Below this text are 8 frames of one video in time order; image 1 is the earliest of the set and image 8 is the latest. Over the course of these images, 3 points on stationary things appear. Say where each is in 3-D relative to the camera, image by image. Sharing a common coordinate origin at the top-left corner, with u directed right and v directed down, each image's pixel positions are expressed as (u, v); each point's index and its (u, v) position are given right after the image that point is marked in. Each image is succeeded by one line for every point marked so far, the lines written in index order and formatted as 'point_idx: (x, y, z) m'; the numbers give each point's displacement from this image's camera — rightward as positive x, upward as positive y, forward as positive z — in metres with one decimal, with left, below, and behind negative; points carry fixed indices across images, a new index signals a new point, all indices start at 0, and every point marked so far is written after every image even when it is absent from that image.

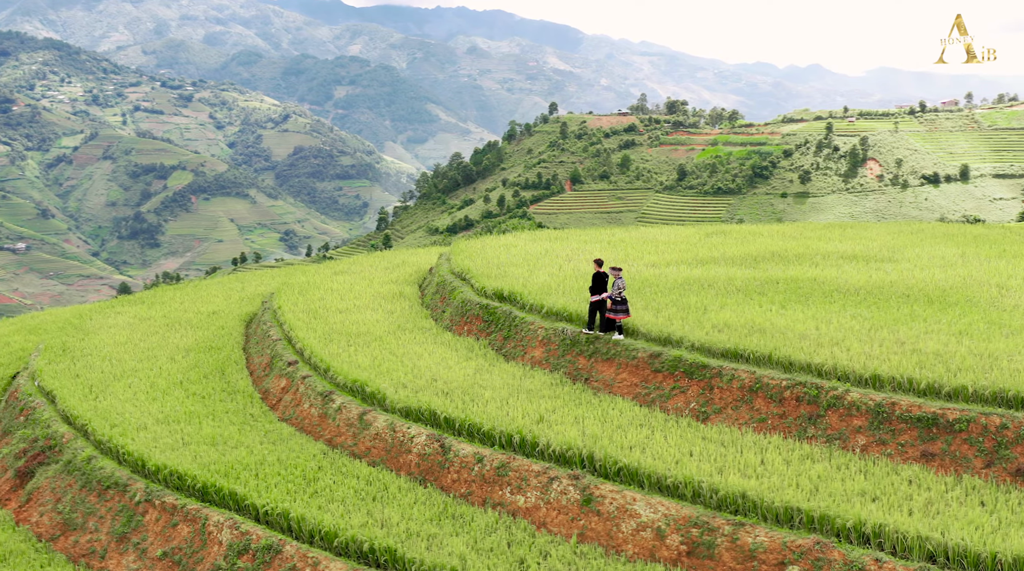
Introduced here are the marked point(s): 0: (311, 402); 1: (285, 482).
0: (-4.0, -2.3, +19.3) m
1: (-3.6, -3.1, +15.5) m
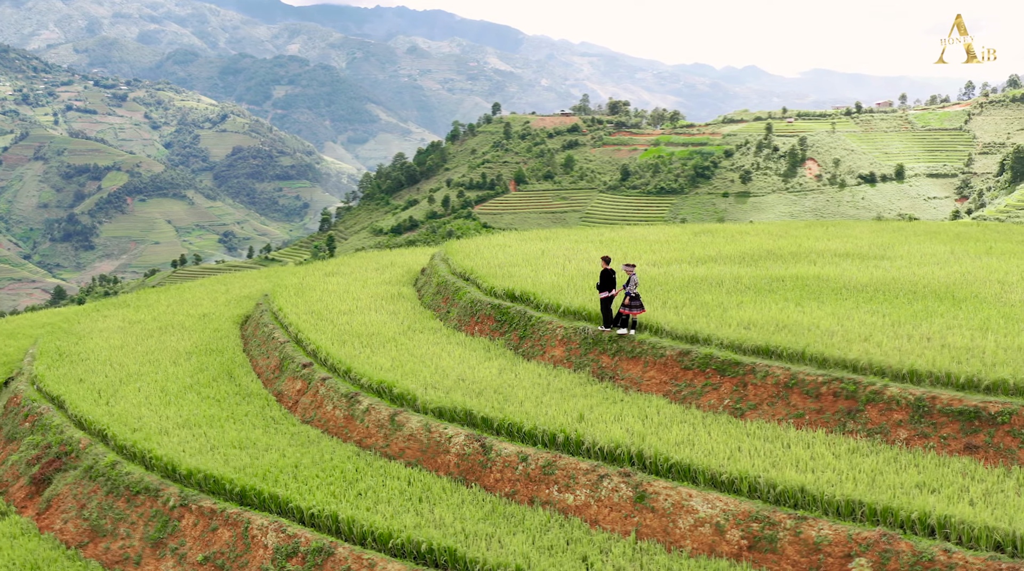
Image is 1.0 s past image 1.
0: (-3.5, -2.3, +19.1) m
1: (-3.0, -3.1, +15.4) m
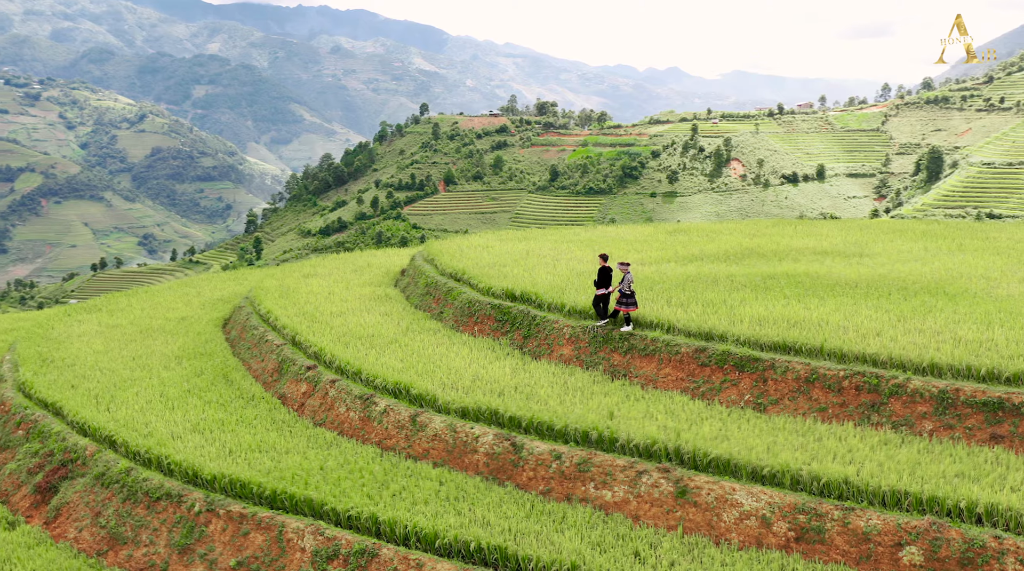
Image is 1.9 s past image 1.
0: (-3.2, -2.3, +19.0) m
1: (-2.4, -3.1, +15.2) m
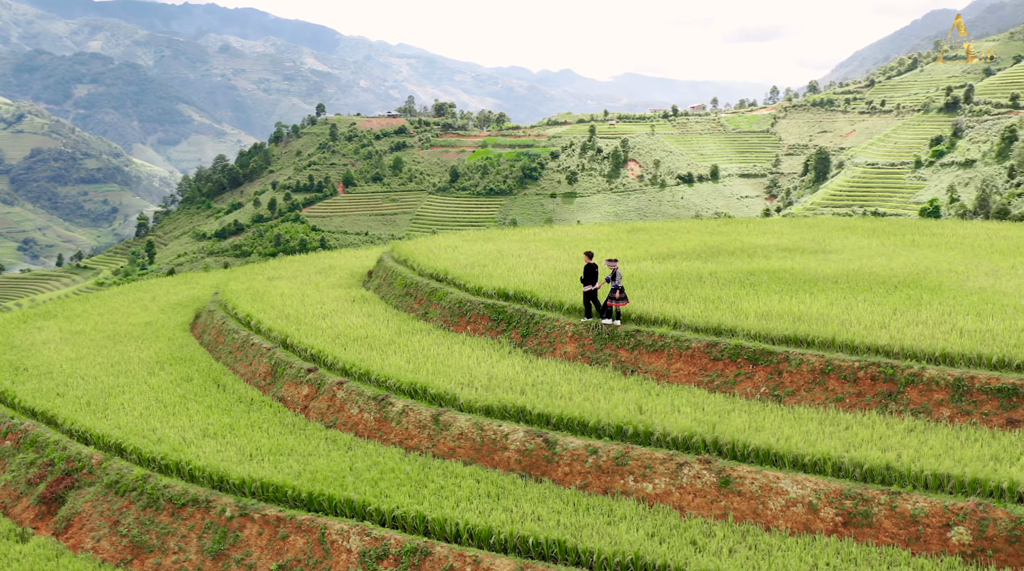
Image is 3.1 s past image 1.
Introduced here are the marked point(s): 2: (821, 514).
0: (-2.9, -2.3, +18.8) m
1: (-1.9, -3.1, +15.2) m
2: (+4.2, -3.1, +13.3) m
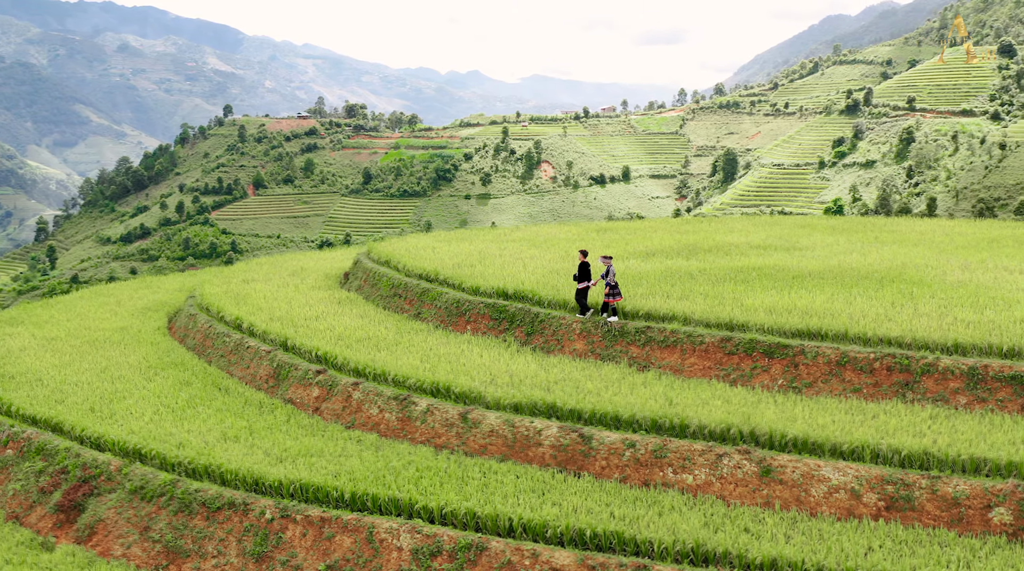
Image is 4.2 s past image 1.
0: (-2.5, -2.4, +18.9) m
1: (-1.2, -3.1, +15.3) m
2: (+5.0, -3.0, +13.8) m
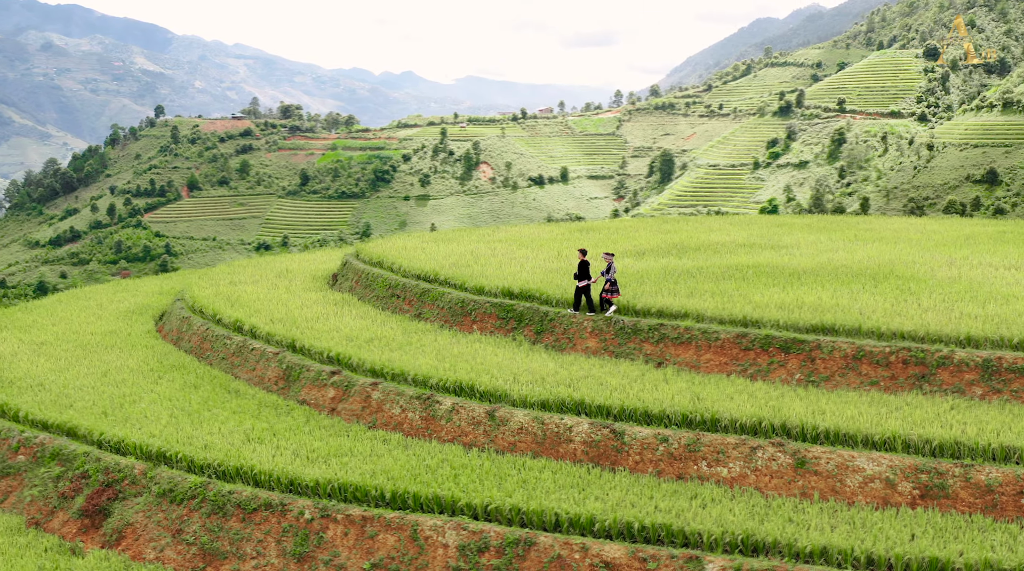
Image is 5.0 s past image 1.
0: (-2.1, -2.4, +19.0) m
1: (-0.6, -3.1, +15.4) m
2: (+5.7, -3.0, +14.2) m
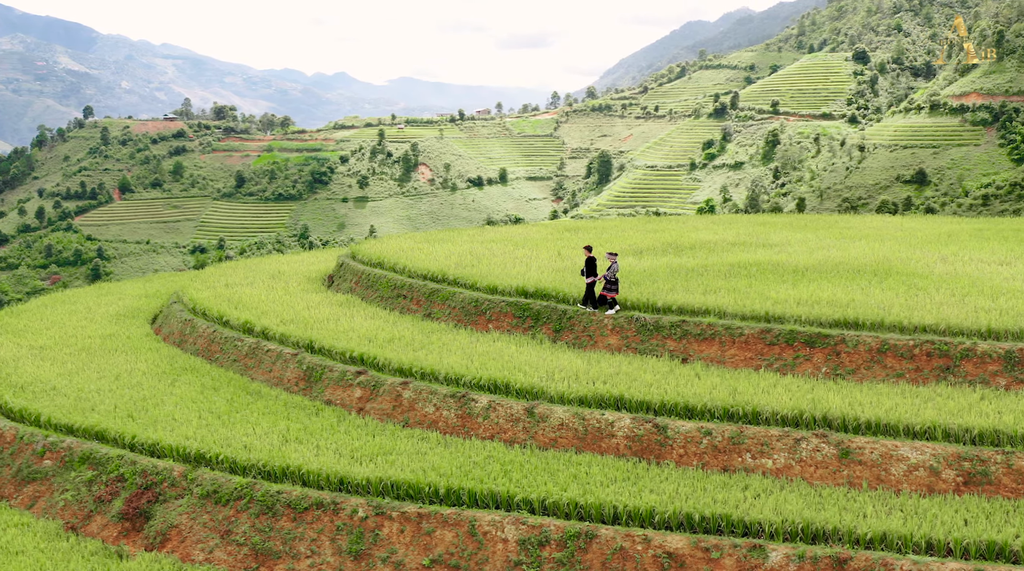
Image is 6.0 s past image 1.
0: (-1.4, -2.3, +19.1) m
1: (+0.2, -3.1, +15.7) m
2: (+6.5, -2.9, +14.7) m
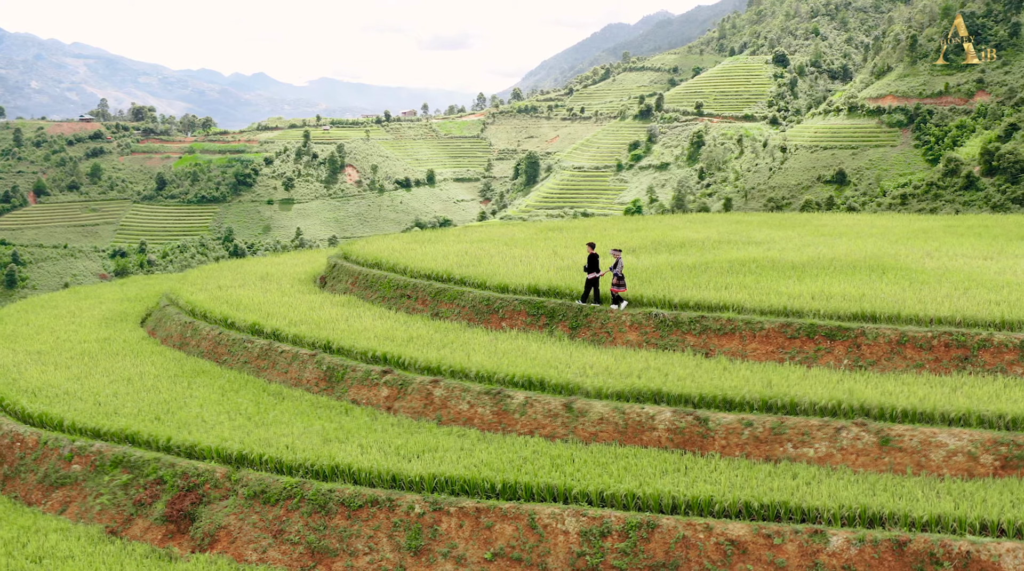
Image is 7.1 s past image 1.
0: (-0.7, -2.3, +19.4) m
1: (+1.1, -3.0, +16.0) m
2: (+7.4, -2.8, +15.4) m
